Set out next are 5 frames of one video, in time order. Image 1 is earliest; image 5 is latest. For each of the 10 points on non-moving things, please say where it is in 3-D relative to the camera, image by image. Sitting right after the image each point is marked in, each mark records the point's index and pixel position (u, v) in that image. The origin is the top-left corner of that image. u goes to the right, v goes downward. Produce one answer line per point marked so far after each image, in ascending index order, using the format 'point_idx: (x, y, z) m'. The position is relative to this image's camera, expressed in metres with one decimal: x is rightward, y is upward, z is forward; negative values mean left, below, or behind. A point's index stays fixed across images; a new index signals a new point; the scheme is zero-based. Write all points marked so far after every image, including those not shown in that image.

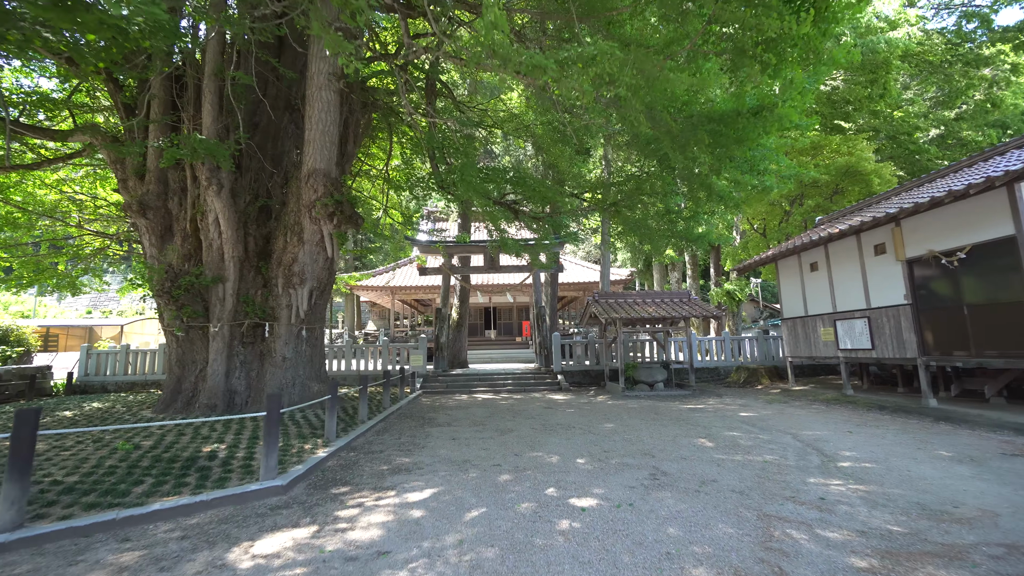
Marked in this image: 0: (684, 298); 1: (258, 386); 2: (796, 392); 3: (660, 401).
0: (+4.1, -0.2, +11.6) m
1: (-3.8, -1.5, +7.4) m
2: (+5.5, -2.0, +9.6) m
3: (+2.8, -2.1, +9.4) m
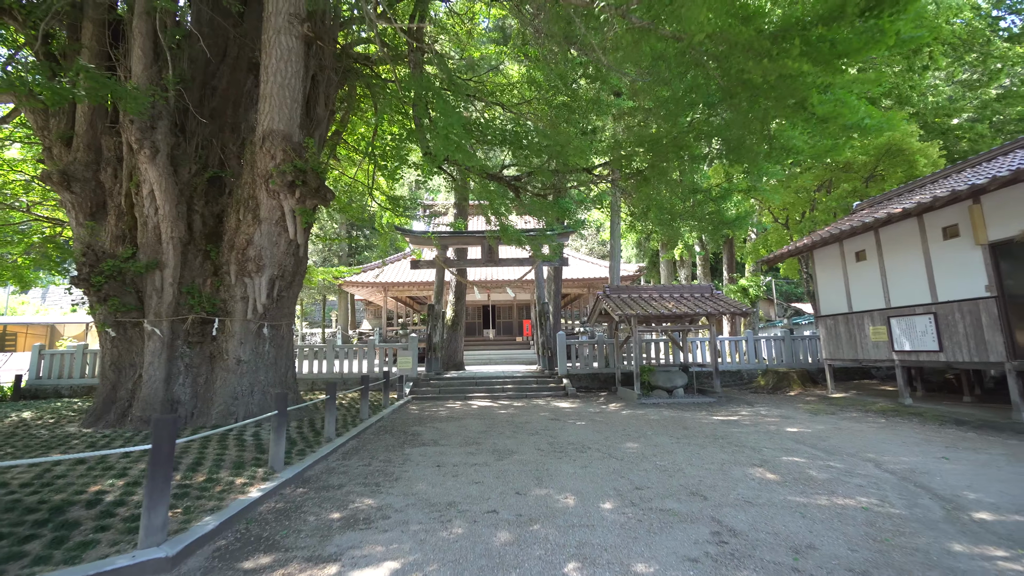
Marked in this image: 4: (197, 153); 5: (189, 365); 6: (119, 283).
0: (+4.1, -0.1, +10.4) m
1: (-3.8, -1.3, +6.1) m
2: (+5.5, -1.9, +8.4) m
3: (+2.8, -2.0, +8.1) m
4: (-4.0, +1.7, +6.3) m
5: (-4.0, -0.9, +6.2) m
6: (-4.6, 0.0, +5.8) m
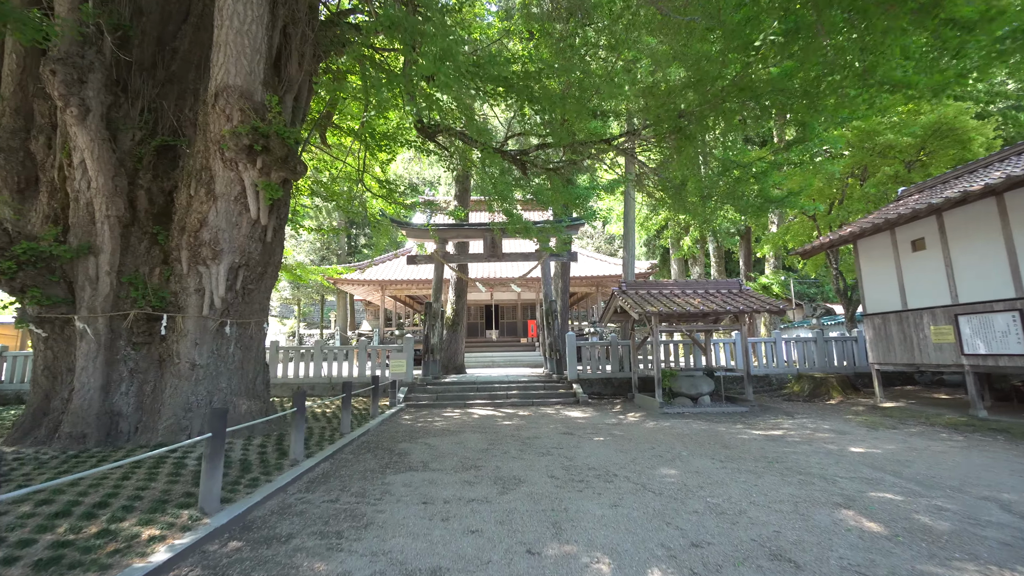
0: (+4.1, 0.0, +9.3) m
1: (-3.7, -1.2, +5.1) m
2: (+5.5, -1.8, +7.3) m
3: (+2.9, -1.9, +7.1) m
4: (-3.9, +1.8, +5.3) m
5: (-3.9, -0.8, +5.2) m
6: (-4.5, +0.2, +4.8) m
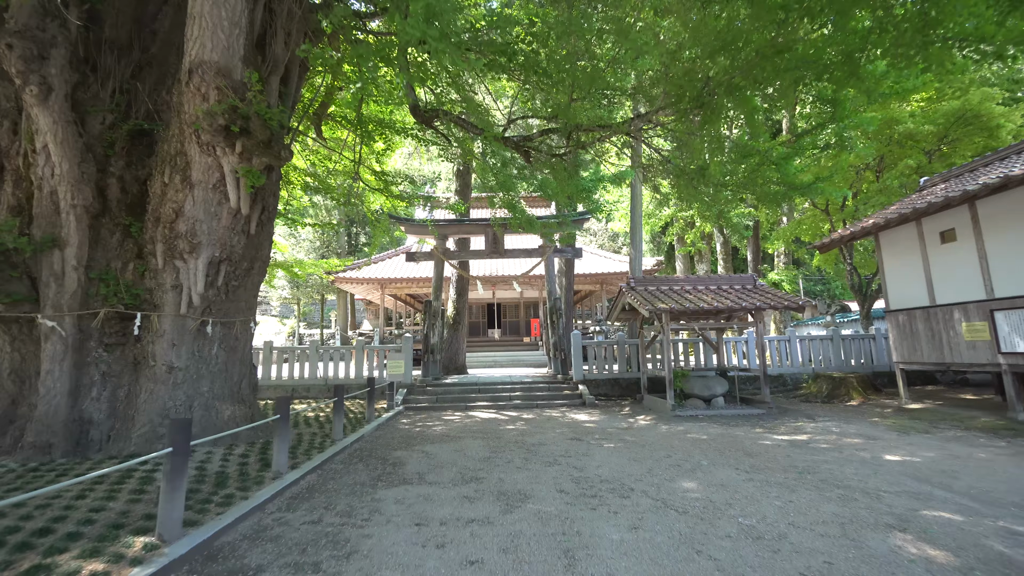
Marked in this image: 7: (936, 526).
0: (+4.2, +0.1, +8.9) m
1: (-3.7, -1.2, +4.7) m
2: (+5.6, -1.7, +6.9) m
3: (+2.9, -1.8, +6.6) m
4: (-3.9, +1.9, +4.9) m
5: (-3.9, -0.8, +4.8) m
6: (-4.5, +0.2, +4.4) m
7: (+2.5, -1.4, +2.9) m
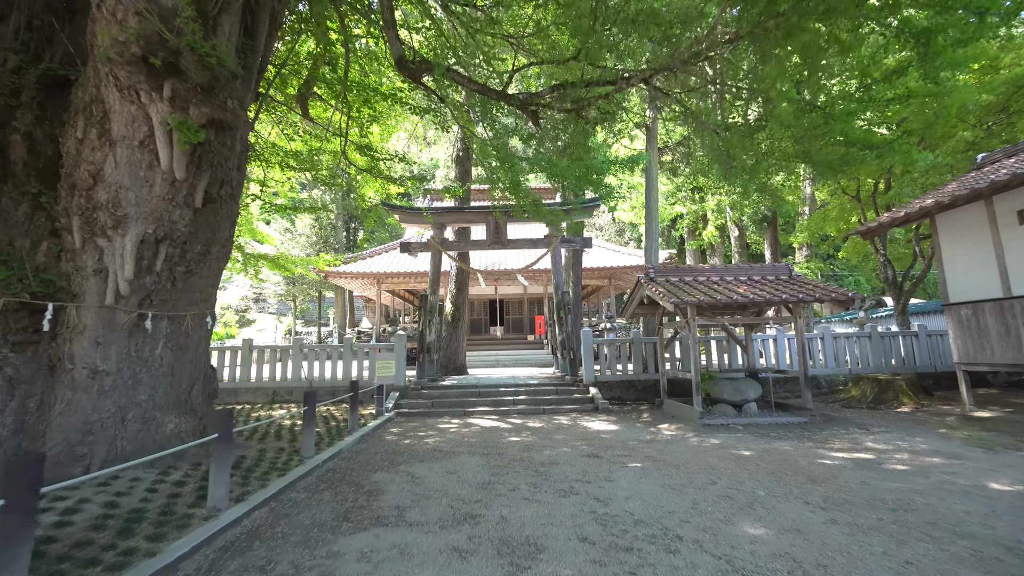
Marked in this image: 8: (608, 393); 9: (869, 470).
0: (+4.3, +0.2, +7.9) m
1: (-3.6, -1.1, +3.8) m
2: (+5.6, -1.6, +5.9) m
3: (+3.0, -1.7, +5.7) m
4: (-3.9, +2.0, +4.0) m
5: (-3.9, -0.7, +3.8) m
6: (-4.5, +0.3, +3.5) m
7: (+2.5, -1.3, +2.0) m
8: (+1.7, -1.8, +8.6) m
9: (+3.0, -1.5, +4.2) m
